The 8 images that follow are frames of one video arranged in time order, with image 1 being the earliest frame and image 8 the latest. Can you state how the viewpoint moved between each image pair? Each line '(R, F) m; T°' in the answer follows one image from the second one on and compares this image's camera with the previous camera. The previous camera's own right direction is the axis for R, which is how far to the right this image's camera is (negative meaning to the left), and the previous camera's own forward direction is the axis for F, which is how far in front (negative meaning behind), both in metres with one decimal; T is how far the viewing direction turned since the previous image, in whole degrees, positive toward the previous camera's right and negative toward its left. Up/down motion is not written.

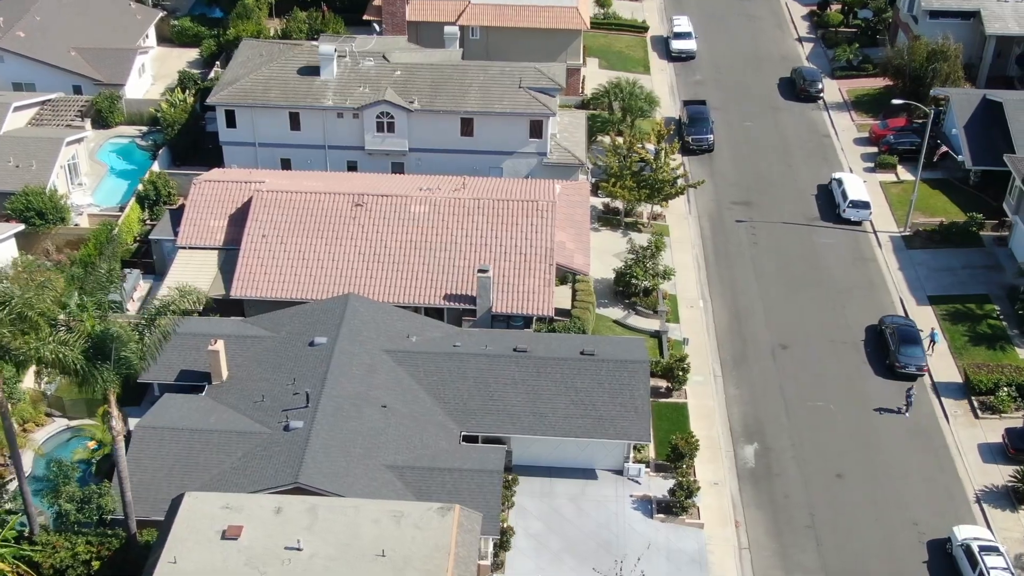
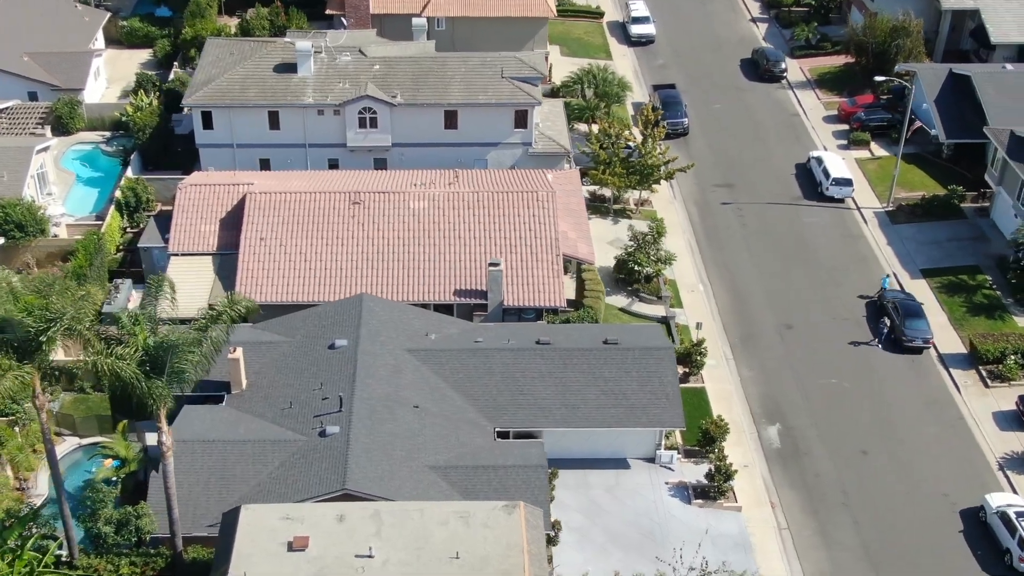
(-4.1, +0.6) m; +5°
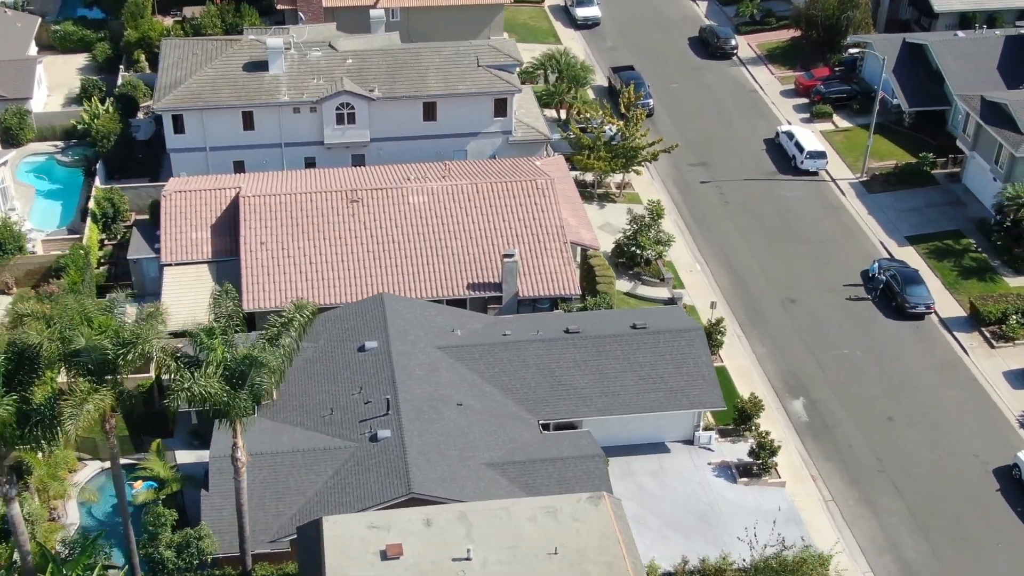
(-5.2, +0.8) m; +6°
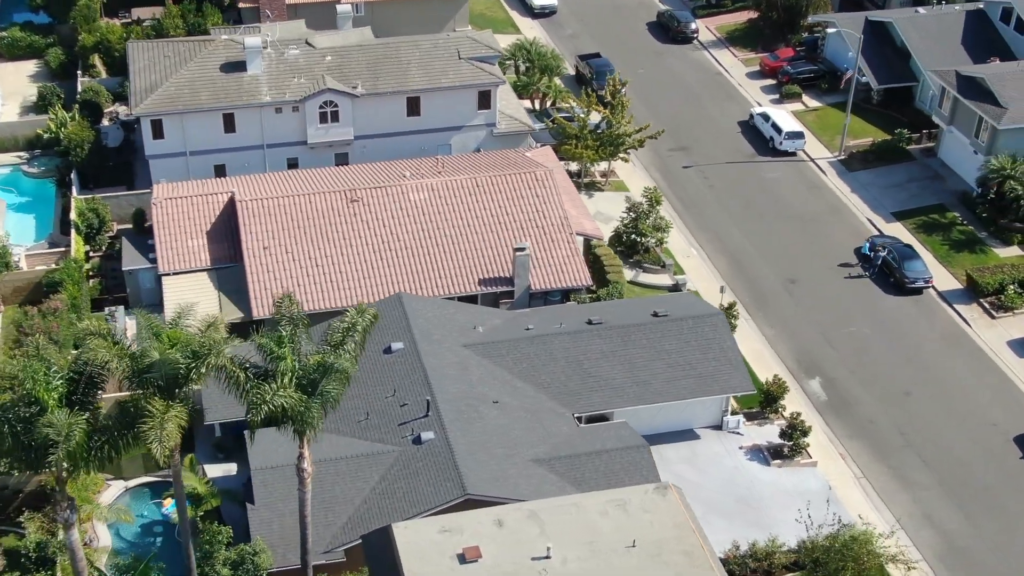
(-4.0, +0.6) m; +5°
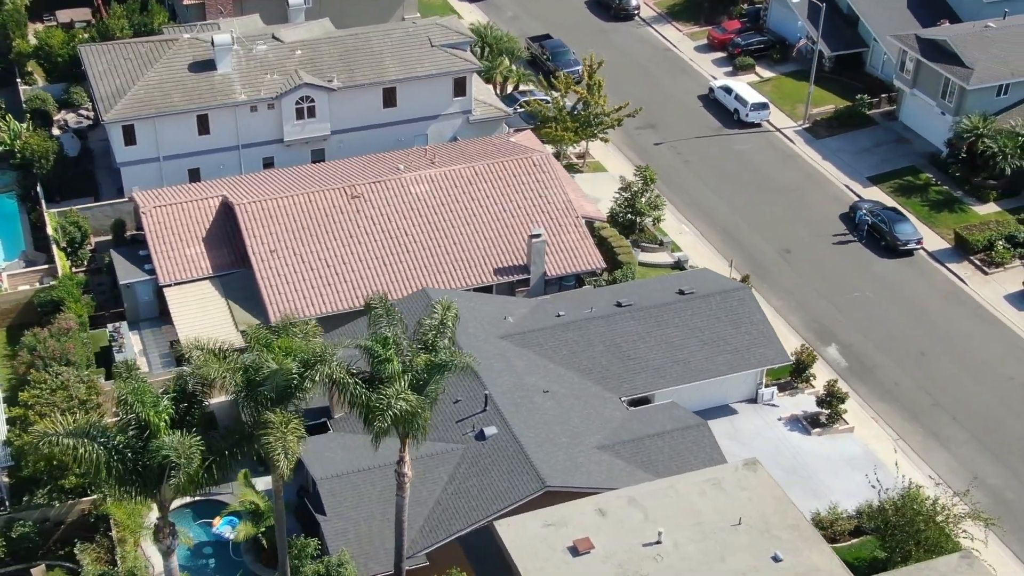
(-5.5, +1.0) m; +6°
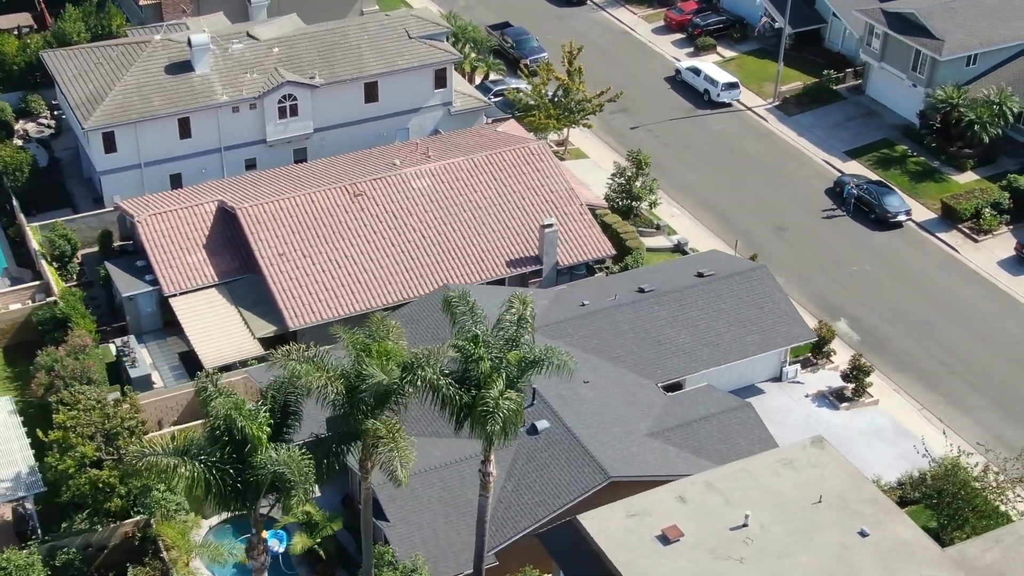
(-4.3, +0.8) m; +5°
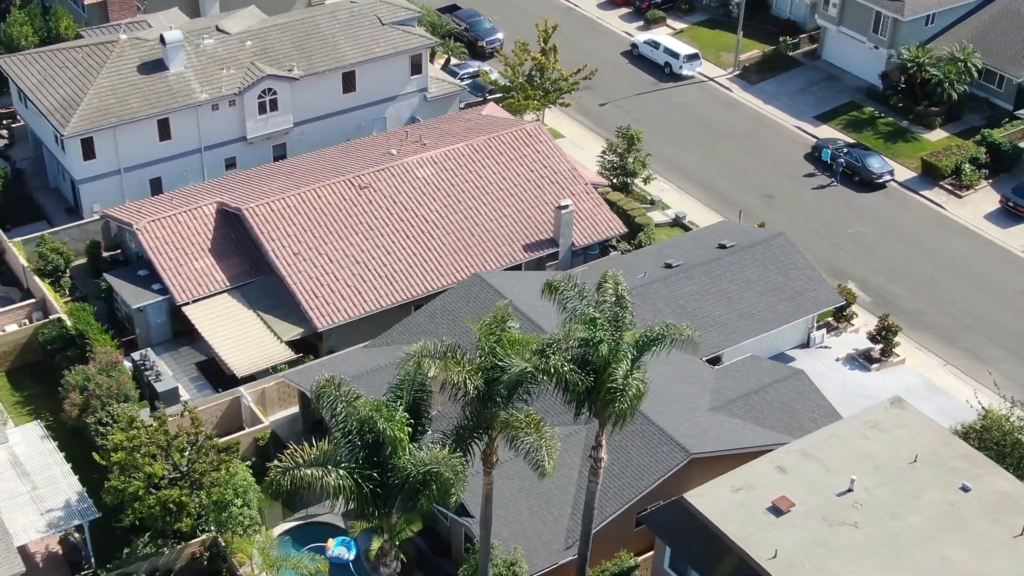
(-5.3, +1.1) m; +6°
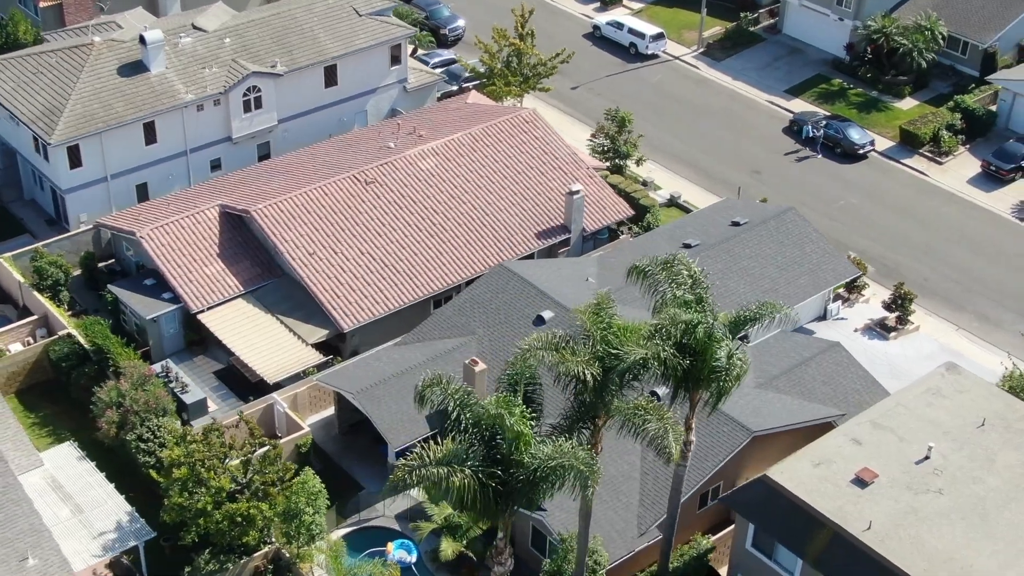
(-4.2, +0.8) m; +5°
